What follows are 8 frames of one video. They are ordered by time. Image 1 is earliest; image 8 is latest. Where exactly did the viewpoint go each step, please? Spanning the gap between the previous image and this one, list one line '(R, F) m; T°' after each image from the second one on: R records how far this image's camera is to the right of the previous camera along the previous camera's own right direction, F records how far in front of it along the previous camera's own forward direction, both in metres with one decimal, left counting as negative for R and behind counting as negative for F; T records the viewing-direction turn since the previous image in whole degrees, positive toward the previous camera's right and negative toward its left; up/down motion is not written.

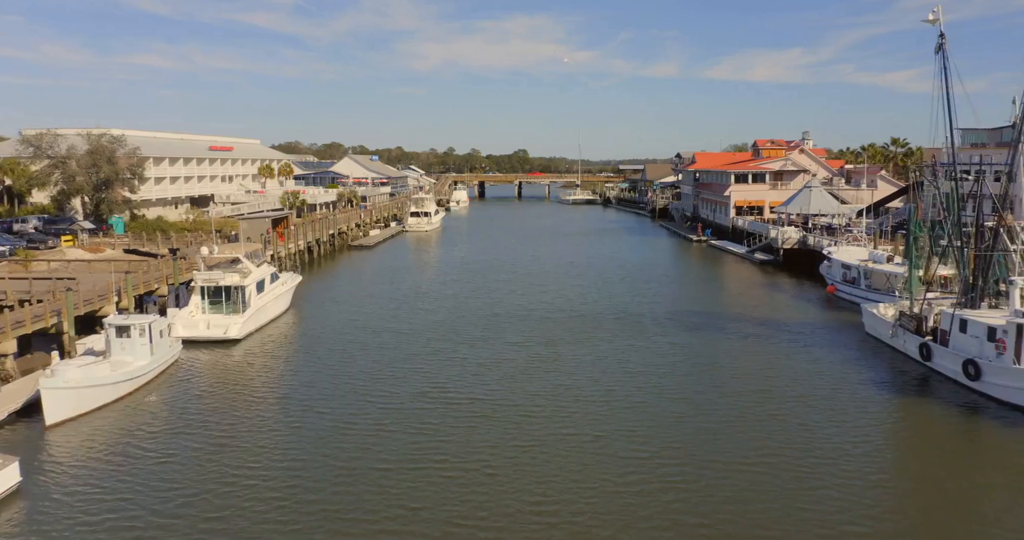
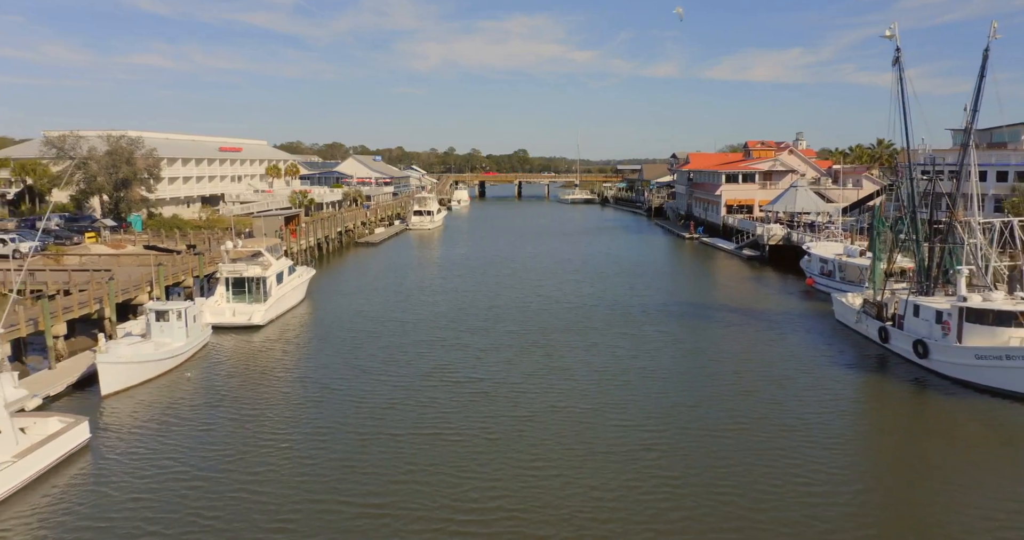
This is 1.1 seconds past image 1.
(0.0, -2.6) m; 0°
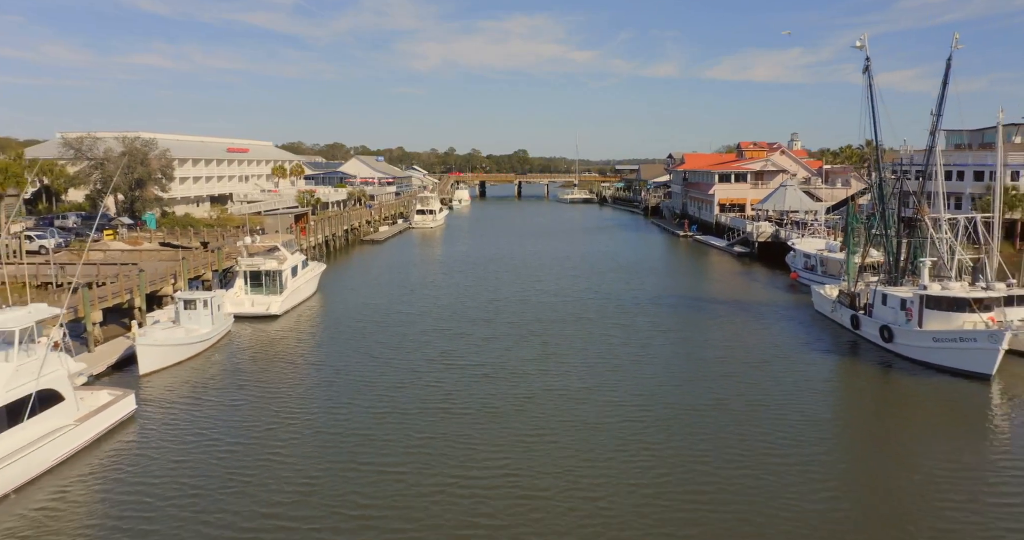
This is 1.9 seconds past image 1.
(0.0, -2.2) m; 0°
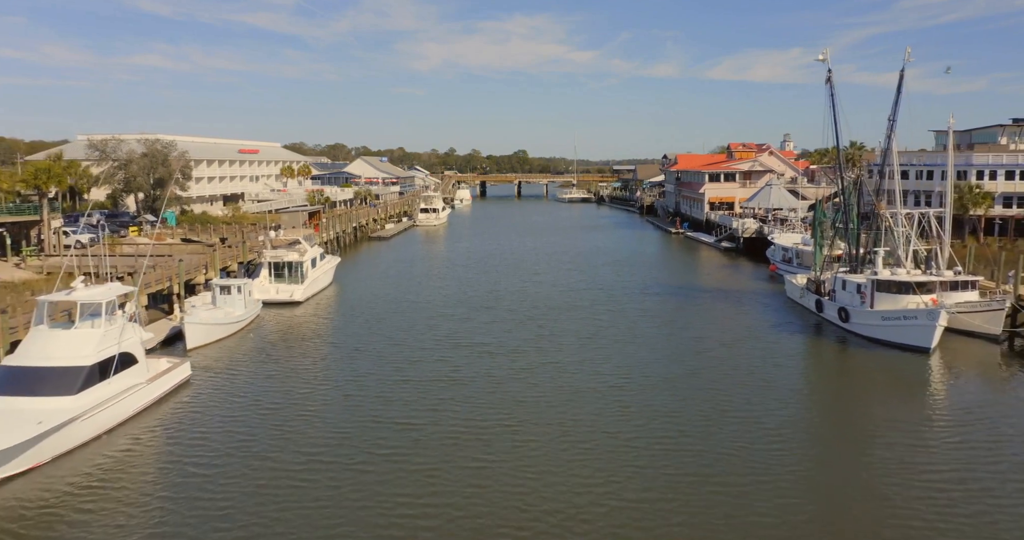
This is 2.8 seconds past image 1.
(0.0, -3.4) m; 0°
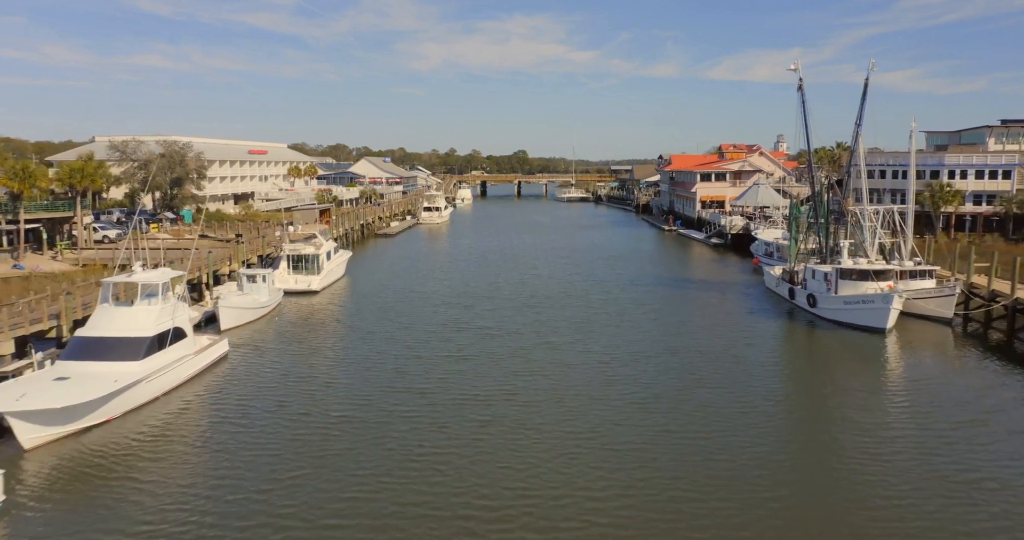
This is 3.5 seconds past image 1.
(0.0, -3.1) m; 0°
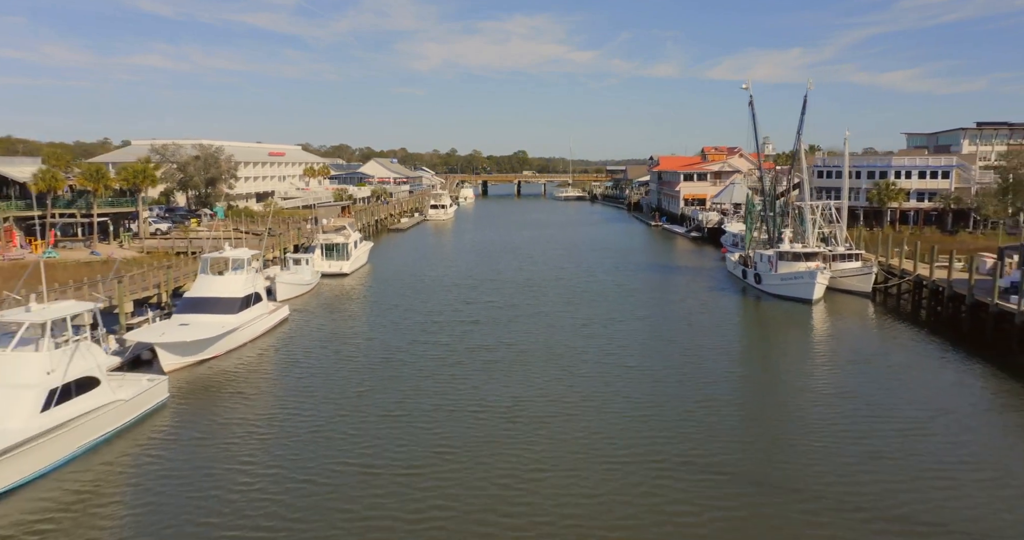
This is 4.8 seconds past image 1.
(0.0, -7.2) m; 0°
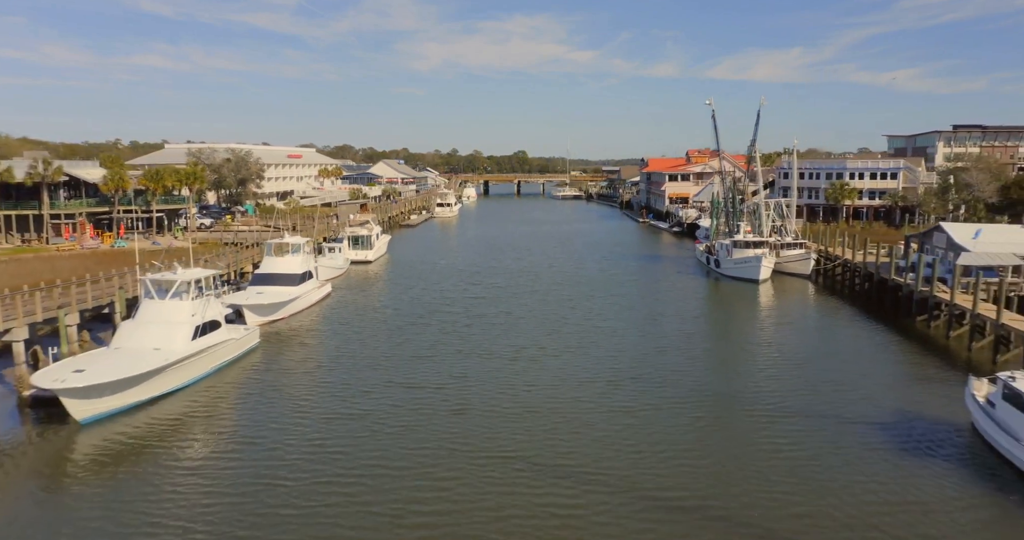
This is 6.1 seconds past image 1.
(0.0, -8.0) m; 0°
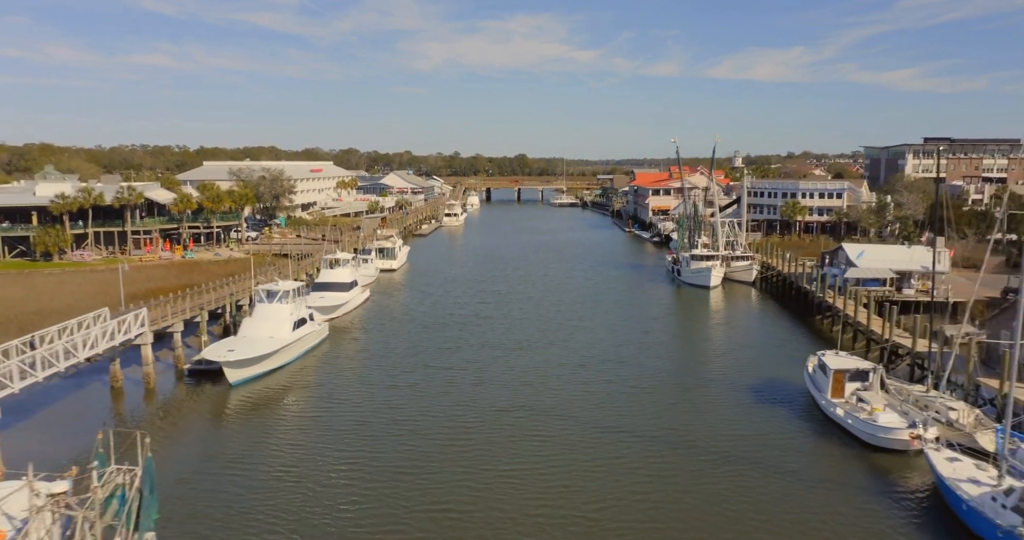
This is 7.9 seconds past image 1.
(0.0, -11.2) m; 0°
